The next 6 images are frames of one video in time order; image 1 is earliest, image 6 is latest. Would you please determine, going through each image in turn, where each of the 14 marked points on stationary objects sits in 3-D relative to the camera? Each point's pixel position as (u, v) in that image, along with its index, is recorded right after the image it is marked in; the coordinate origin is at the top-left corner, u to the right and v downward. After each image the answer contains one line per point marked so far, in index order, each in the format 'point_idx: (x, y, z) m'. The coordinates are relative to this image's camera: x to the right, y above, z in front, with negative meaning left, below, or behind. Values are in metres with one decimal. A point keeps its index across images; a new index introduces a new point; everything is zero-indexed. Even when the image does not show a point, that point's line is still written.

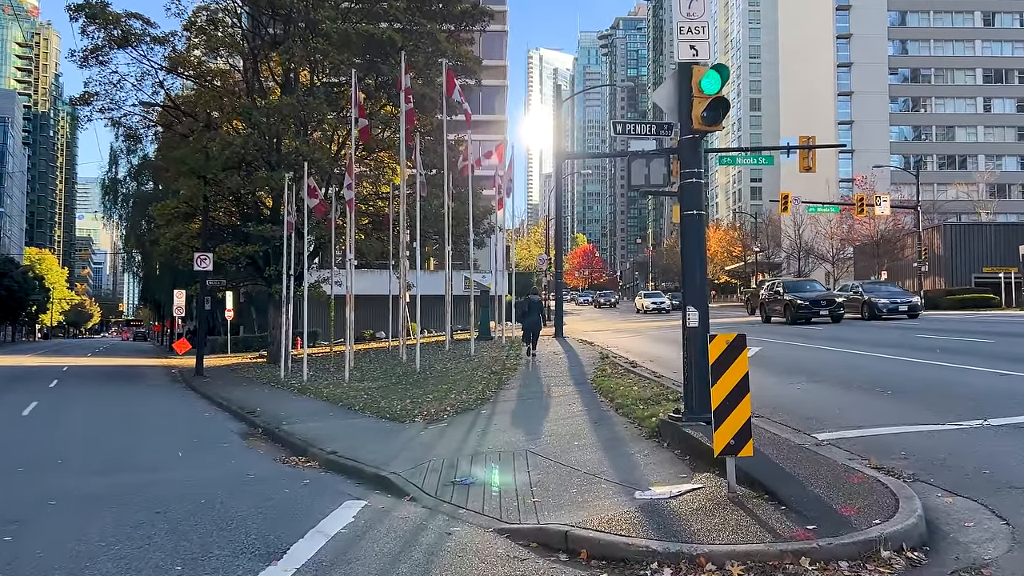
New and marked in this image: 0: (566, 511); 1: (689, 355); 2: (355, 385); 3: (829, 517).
0: (+0.3, -1.4, +5.2) m
1: (+1.4, -0.5, +6.9) m
2: (-2.7, -1.7, +15.1) m
3: (+1.5, -1.1, +4.1) m
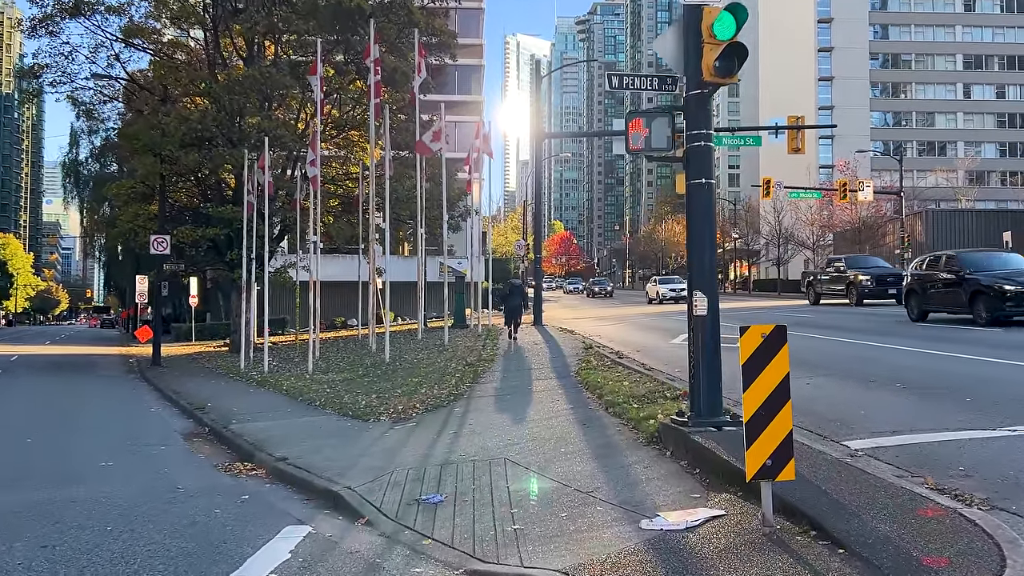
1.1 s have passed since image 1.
0: (+0.2, -1.3, +4.2) m
1: (+1.3, -0.4, +5.9) m
2: (-3.1, -1.5, +14.0) m
3: (+1.4, -1.0, +3.1) m
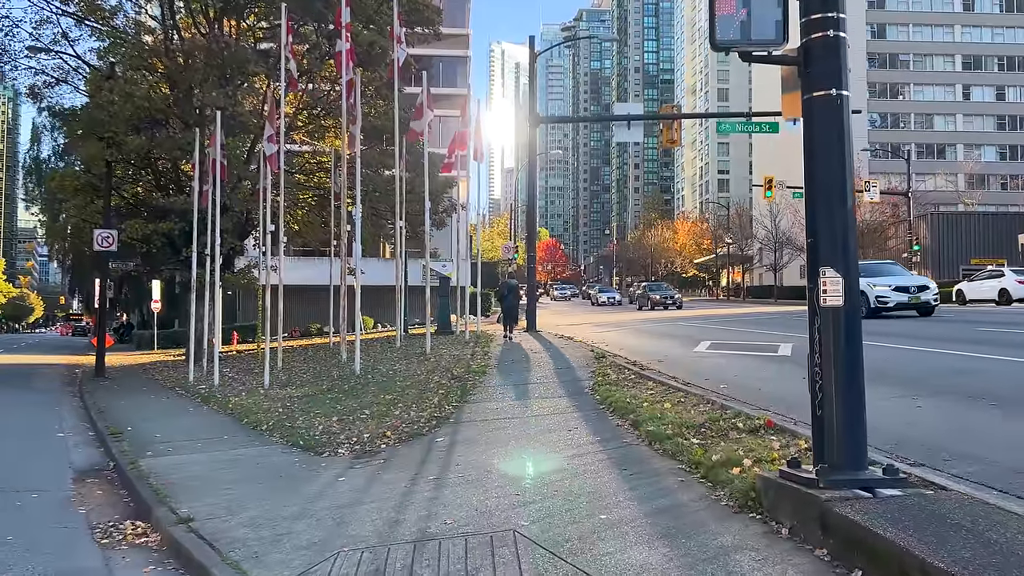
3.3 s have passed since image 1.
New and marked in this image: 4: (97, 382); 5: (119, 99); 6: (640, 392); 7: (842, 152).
0: (+0.3, -1.1, +1.9) m
1: (+1.3, -0.3, +3.7) m
2: (-3.2, -1.4, +11.7) m
3: (+1.5, -0.9, +0.8) m
4: (-8.2, -1.8, +17.1) m
5: (-8.0, +3.8, +17.6) m
6: (+1.1, -0.9, +7.7) m
7: (+1.4, +0.6, +3.7) m
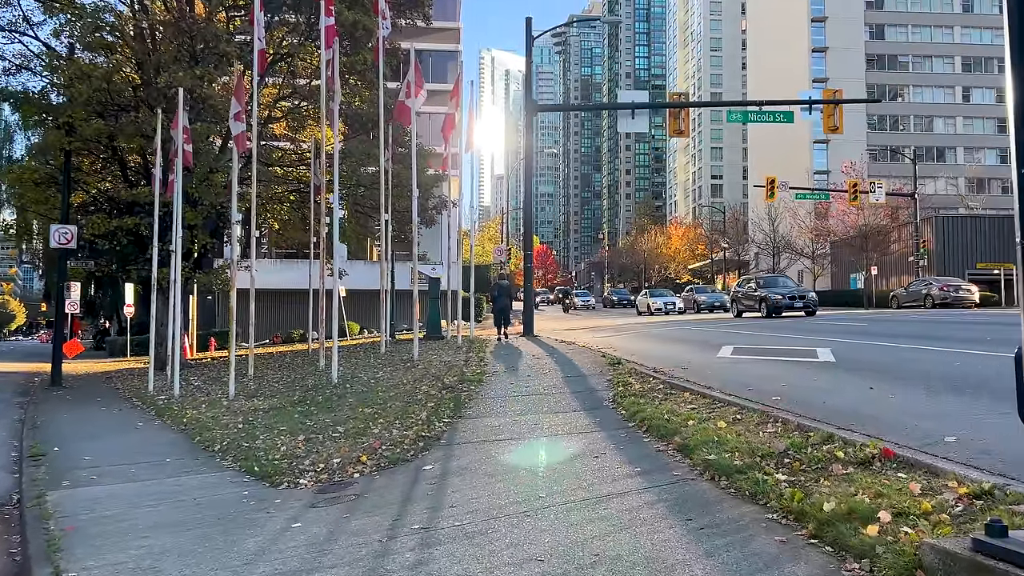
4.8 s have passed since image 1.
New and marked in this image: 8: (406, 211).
0: (+0.4, -1.0, +0.4) m
1: (+1.4, -0.2, +2.2) m
2: (-3.2, -1.4, +10.1) m
3: (+1.7, -0.7, -0.7) m
4: (-8.3, -1.8, +15.6) m
5: (-8.1, +3.8, +16.0) m
6: (+1.2, -0.8, +6.2) m
7: (+1.5, +0.7, +2.3) m
8: (-2.4, +1.8, +19.7) m
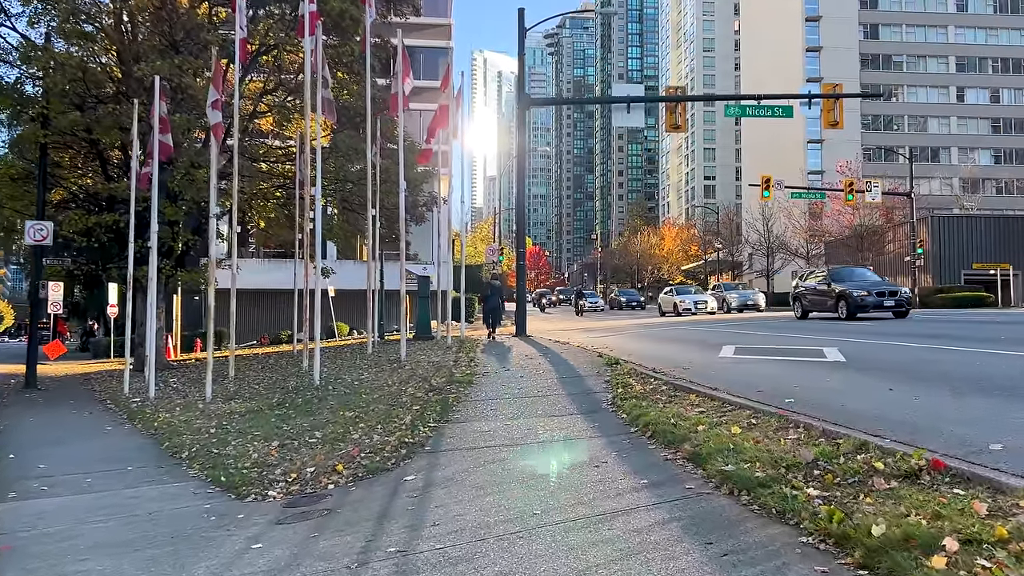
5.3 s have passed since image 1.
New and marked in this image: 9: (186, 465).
0: (+0.4, -0.9, -0.1) m
1: (+1.4, -0.1, +1.7) m
2: (-3.3, -1.3, +9.6) m
3: (+1.7, -0.7, -1.2) m
4: (-8.4, -1.8, +14.9) m
5: (-8.2, +3.8, +15.5) m
6: (+1.1, -0.8, +5.7) m
7: (+1.5, +0.8, +1.8) m
8: (-2.6, +1.8, +19.2) m
9: (-2.5, -1.3, +6.6) m
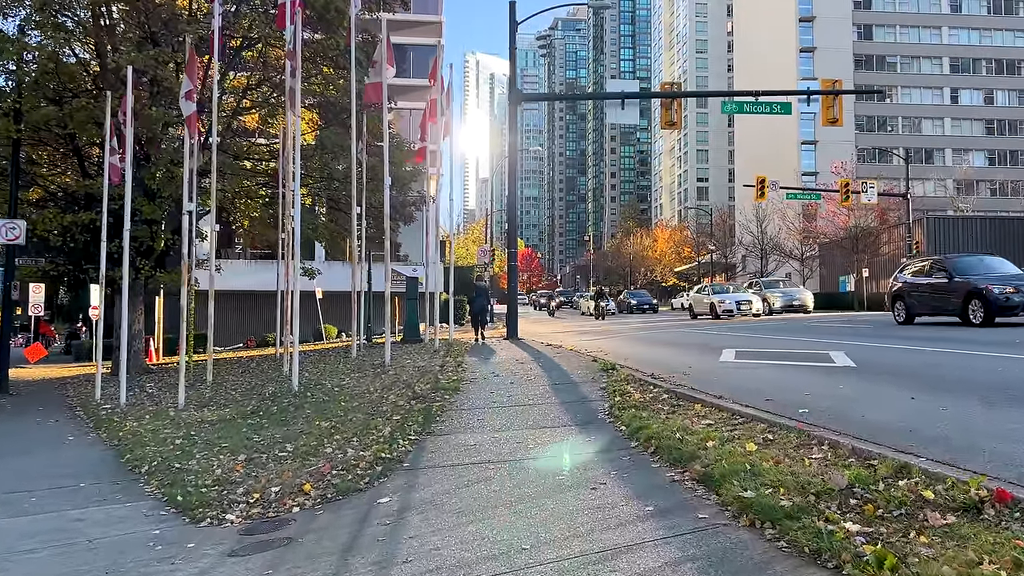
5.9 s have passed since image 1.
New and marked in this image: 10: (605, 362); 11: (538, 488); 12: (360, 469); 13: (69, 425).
0: (+0.4, -0.9, -0.6) m
1: (+1.4, -0.1, +1.2) m
2: (-3.4, -1.3, +9.0) m
3: (+1.7, -0.6, -1.7) m
4: (-8.6, -1.8, +14.3) m
5: (-8.4, +3.8, +14.9) m
6: (+1.0, -0.8, +5.2) m
7: (+1.5, +0.8, +1.3) m
8: (-2.8, +1.8, +18.6) m
9: (-2.6, -1.3, +6.0) m
10: (+1.0, -0.8, +9.4) m
11: (+0.1, -1.0, +4.3) m
12: (-1.0, -1.1, +5.2) m
13: (-5.1, -1.6, +10.0) m
